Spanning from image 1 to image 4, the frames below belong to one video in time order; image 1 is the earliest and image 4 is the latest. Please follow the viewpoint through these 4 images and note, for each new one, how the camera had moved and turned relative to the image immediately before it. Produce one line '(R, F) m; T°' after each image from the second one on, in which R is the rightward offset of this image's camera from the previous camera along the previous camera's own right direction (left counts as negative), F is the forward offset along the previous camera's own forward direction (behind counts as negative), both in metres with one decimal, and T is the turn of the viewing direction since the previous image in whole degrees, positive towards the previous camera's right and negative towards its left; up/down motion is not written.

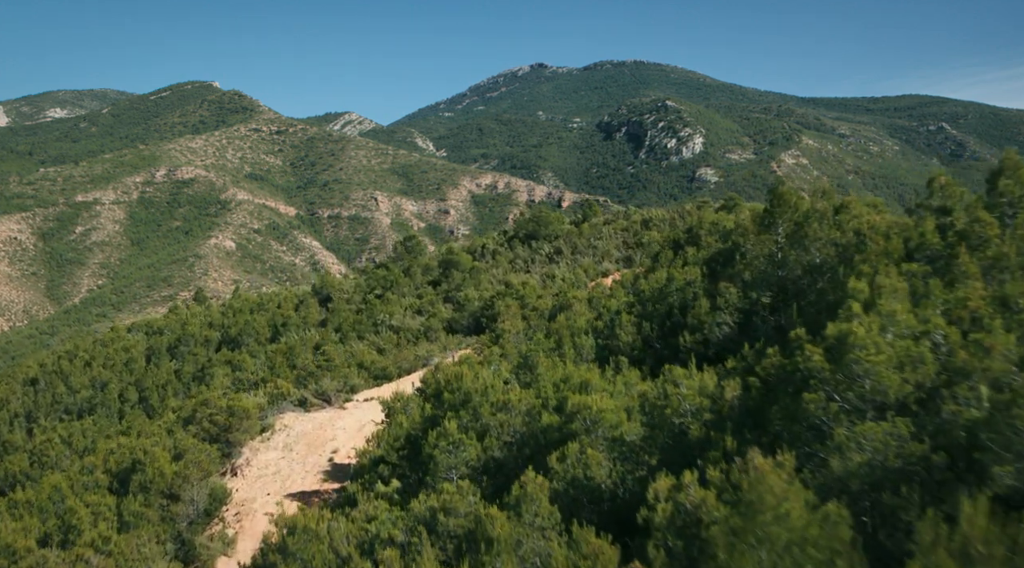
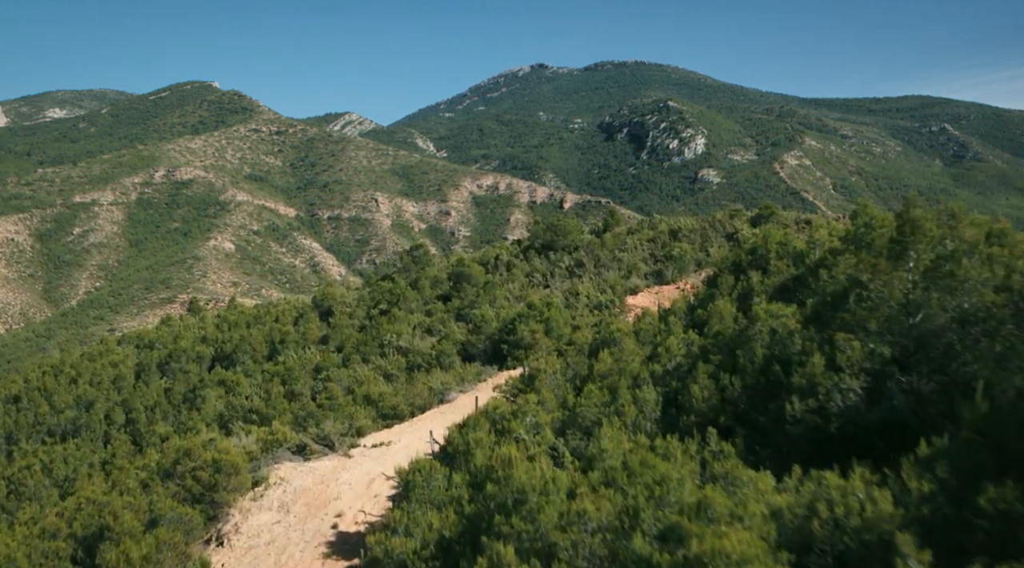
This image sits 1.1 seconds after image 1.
(-0.5, +2.4) m; 0°
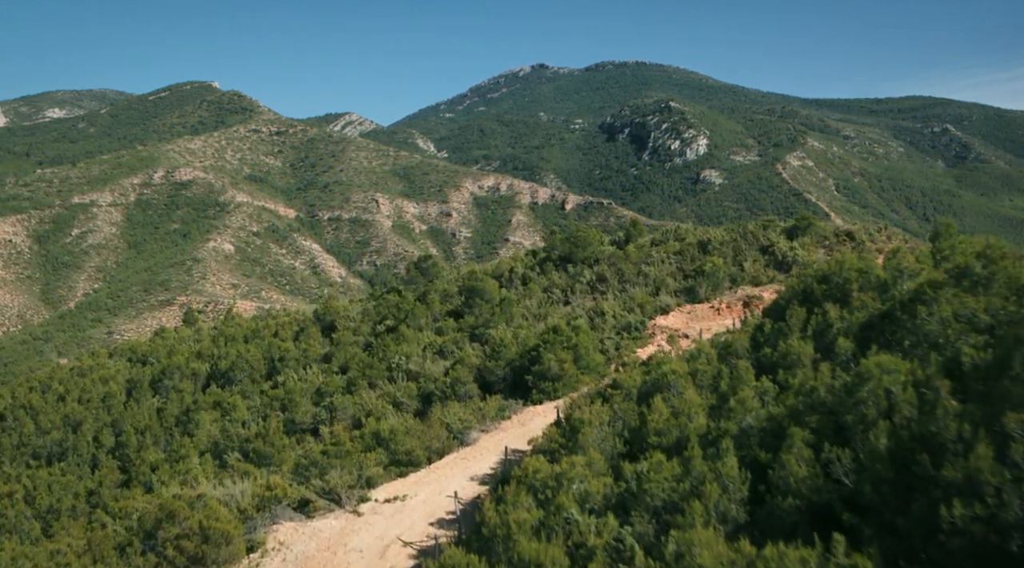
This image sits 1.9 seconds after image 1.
(-0.4, +2.0) m; 0°
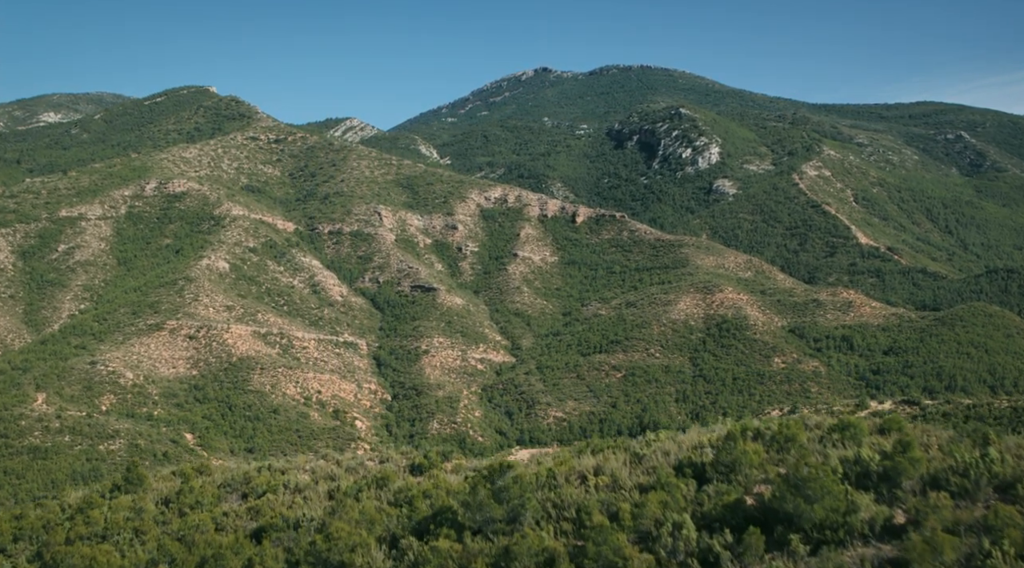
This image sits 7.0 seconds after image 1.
(-2.5, +13.5) m; 0°
